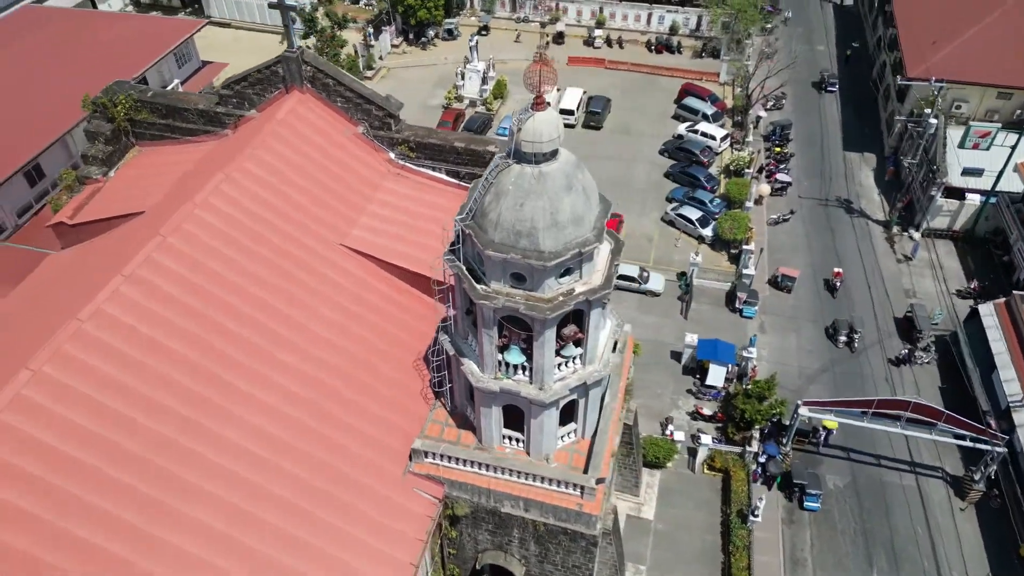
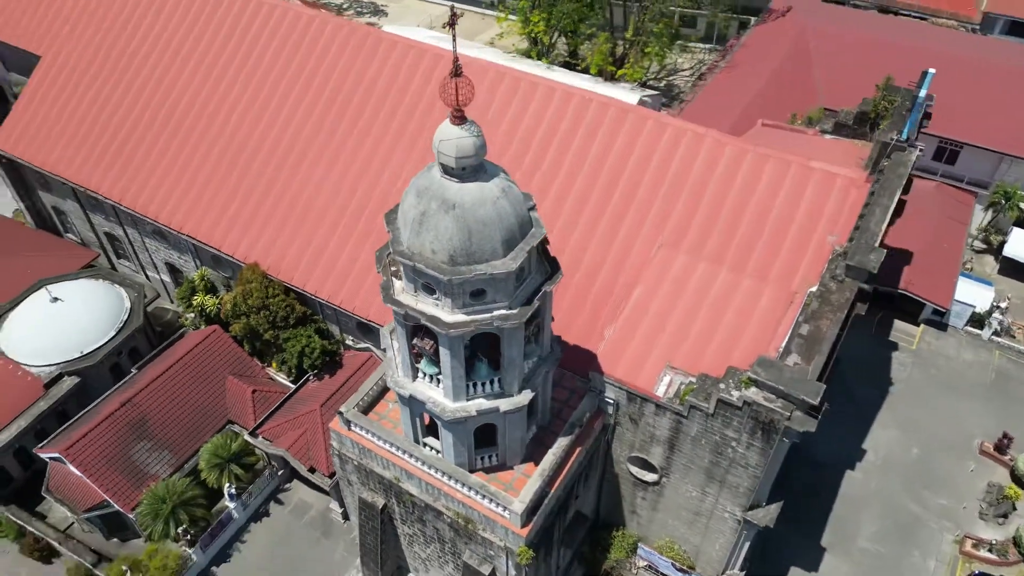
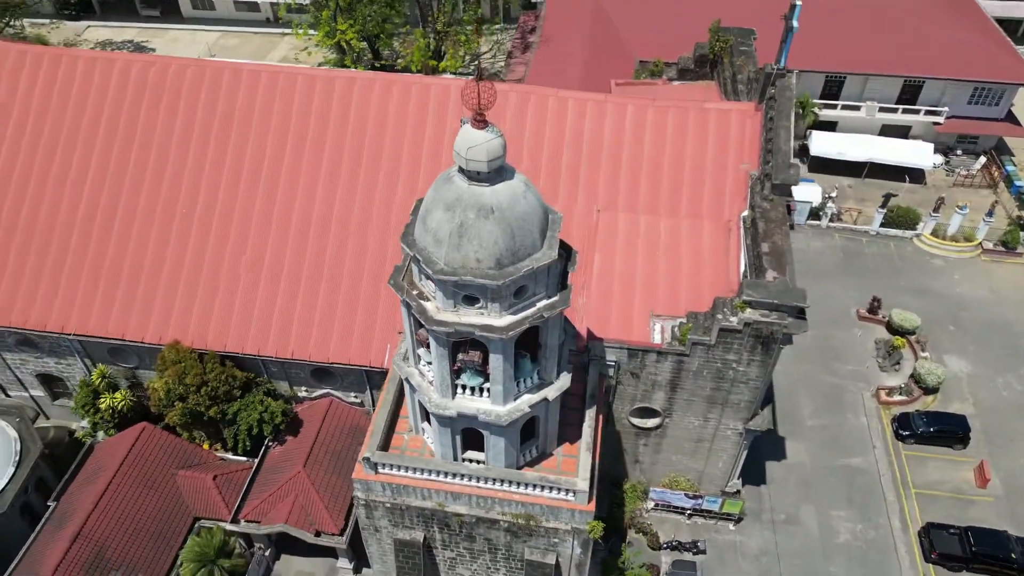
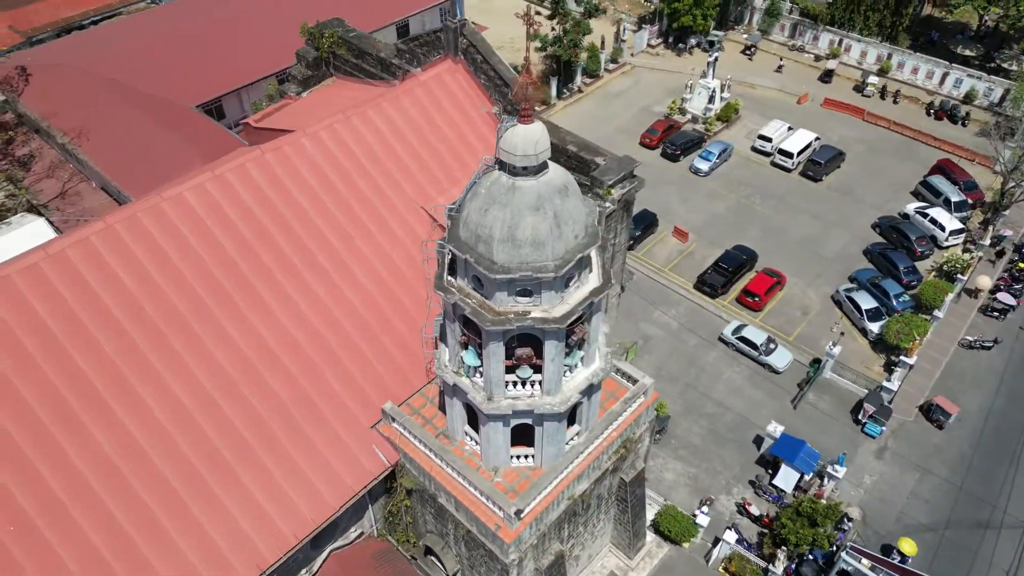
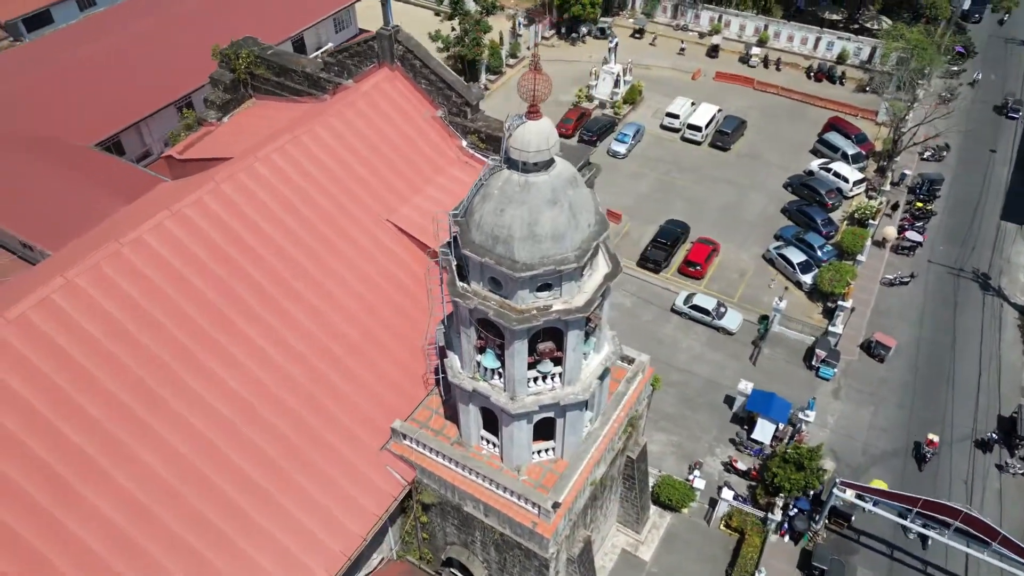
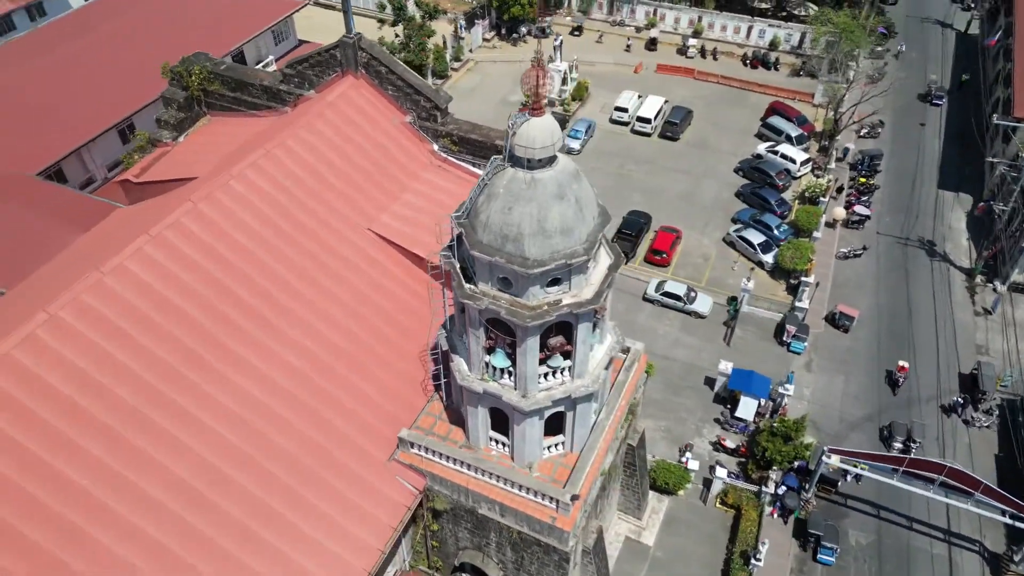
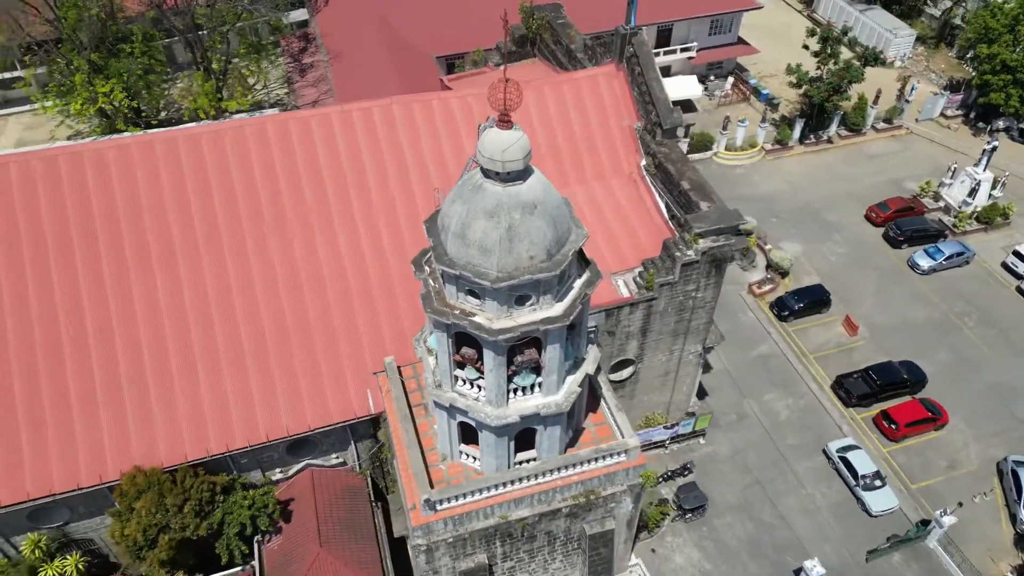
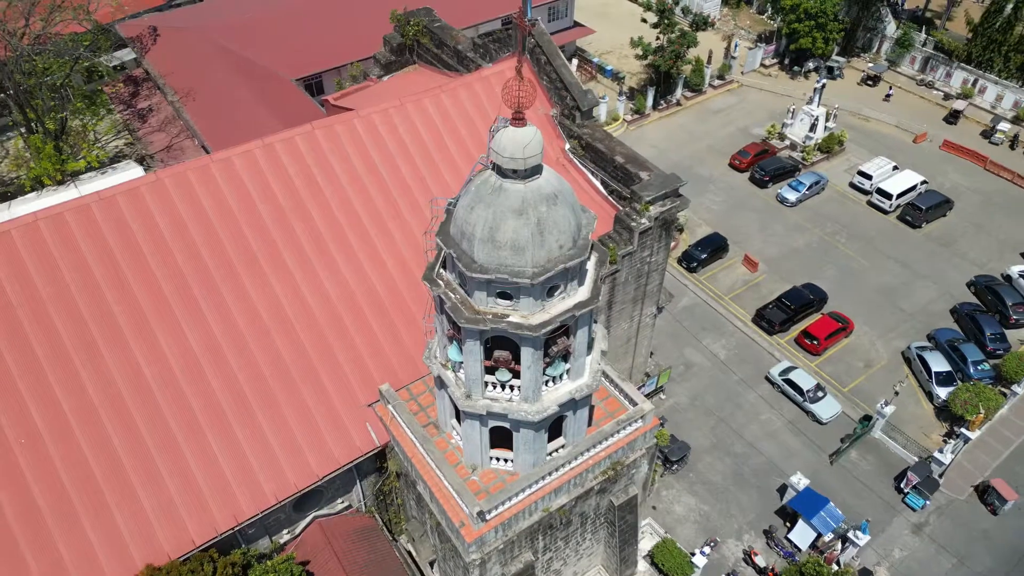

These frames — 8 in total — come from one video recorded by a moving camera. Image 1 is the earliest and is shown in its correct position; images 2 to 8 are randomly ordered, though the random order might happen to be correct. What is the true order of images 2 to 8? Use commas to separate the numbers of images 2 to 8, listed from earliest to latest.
6, 5, 4, 8, 7, 3, 2
